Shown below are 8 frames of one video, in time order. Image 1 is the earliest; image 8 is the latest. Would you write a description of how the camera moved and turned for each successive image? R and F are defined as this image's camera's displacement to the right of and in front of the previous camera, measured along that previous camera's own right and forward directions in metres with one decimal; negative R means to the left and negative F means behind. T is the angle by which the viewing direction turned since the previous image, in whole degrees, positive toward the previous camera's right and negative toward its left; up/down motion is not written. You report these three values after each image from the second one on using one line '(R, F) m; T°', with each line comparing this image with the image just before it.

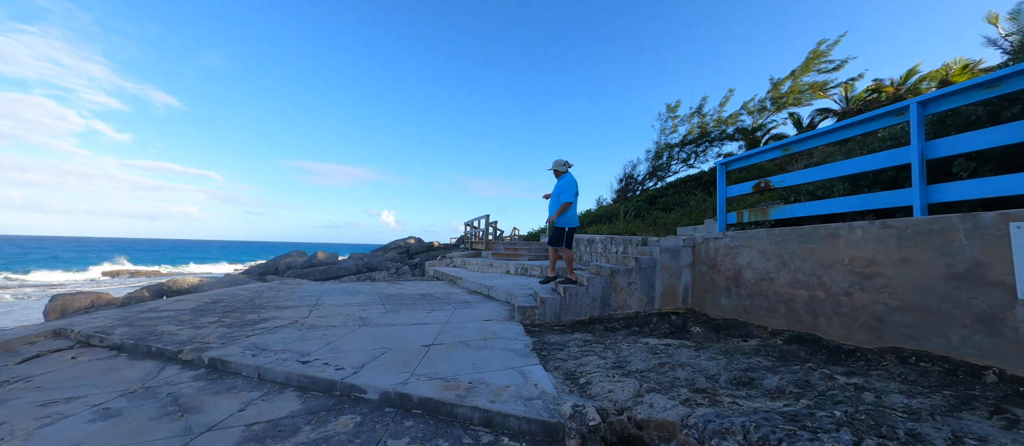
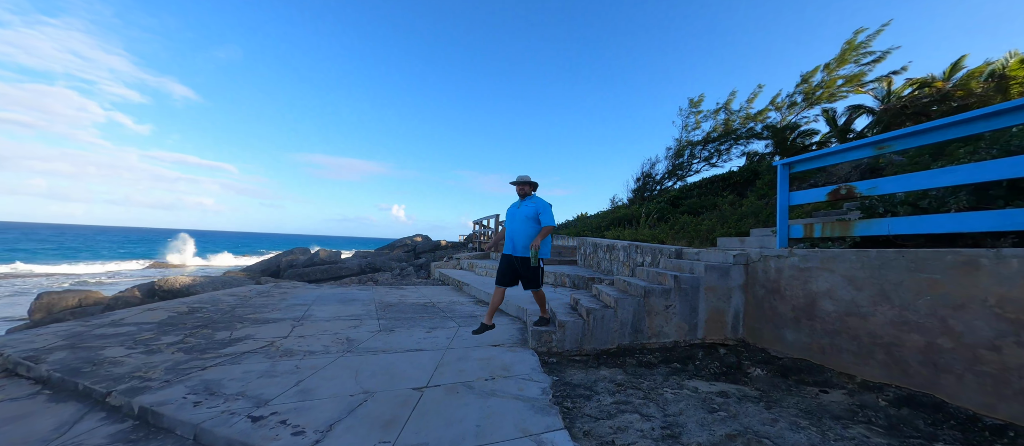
(0.0, +0.6) m; -2°
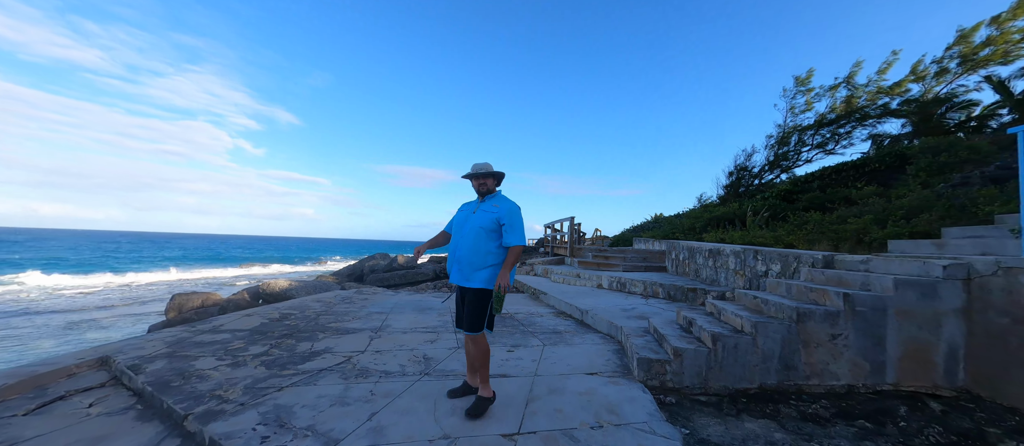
(-0.3, +0.5) m; -11°
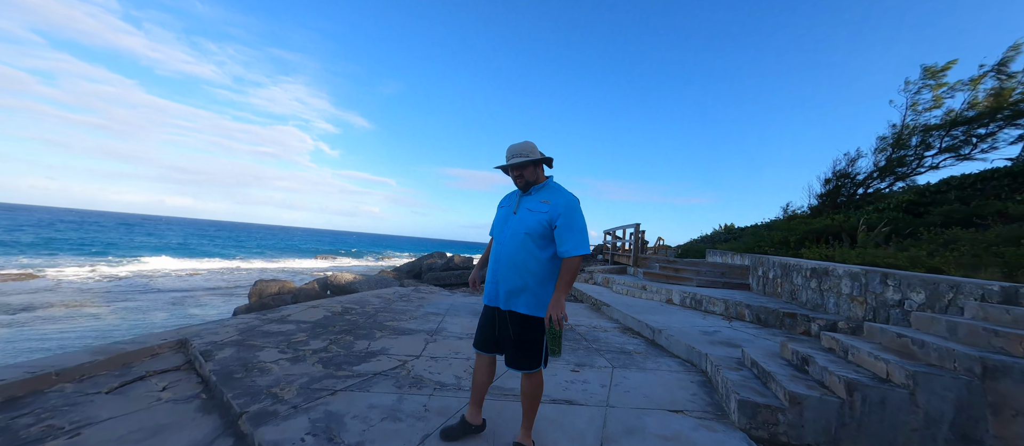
(-0.1, +0.3) m; -9°
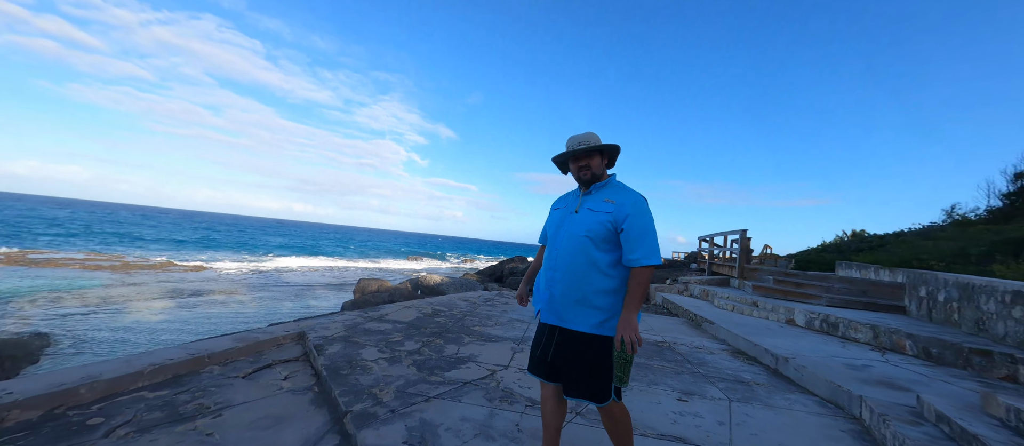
(-0.1, +0.2) m; -13°
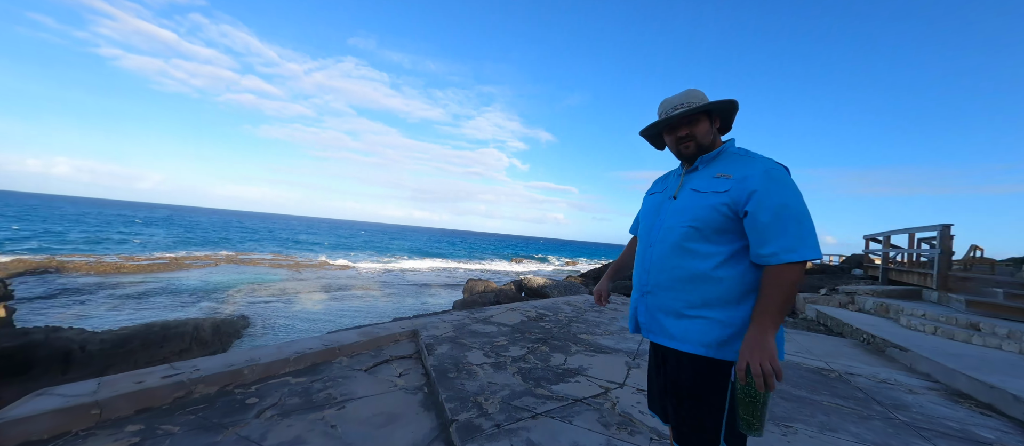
(-0.1, +0.2) m; -17°
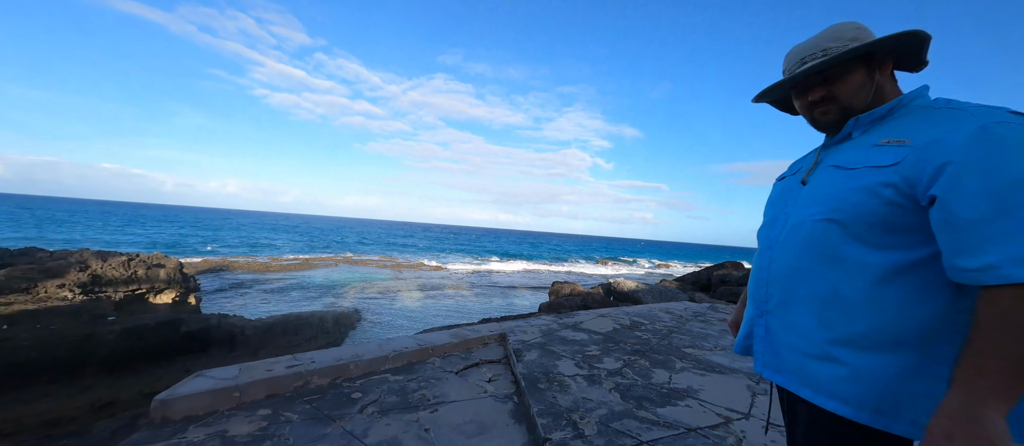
(0.0, +0.1) m; -14°
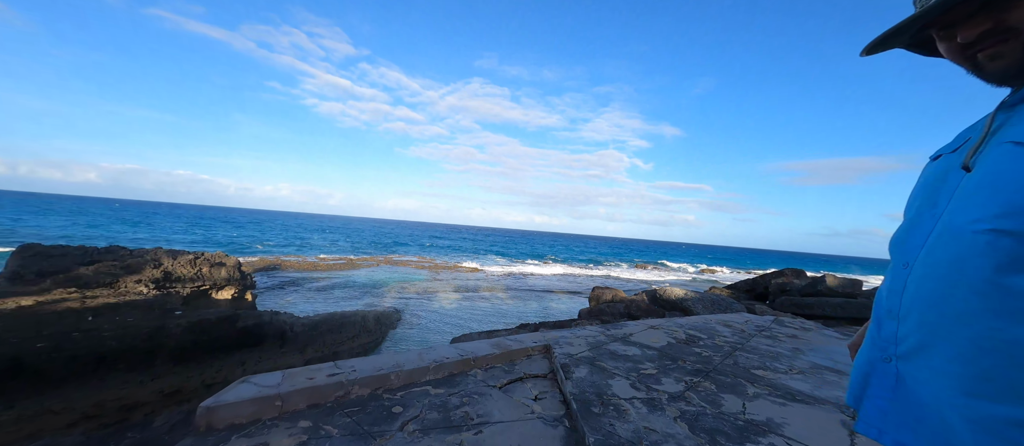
(-0.1, +0.2) m; -6°
